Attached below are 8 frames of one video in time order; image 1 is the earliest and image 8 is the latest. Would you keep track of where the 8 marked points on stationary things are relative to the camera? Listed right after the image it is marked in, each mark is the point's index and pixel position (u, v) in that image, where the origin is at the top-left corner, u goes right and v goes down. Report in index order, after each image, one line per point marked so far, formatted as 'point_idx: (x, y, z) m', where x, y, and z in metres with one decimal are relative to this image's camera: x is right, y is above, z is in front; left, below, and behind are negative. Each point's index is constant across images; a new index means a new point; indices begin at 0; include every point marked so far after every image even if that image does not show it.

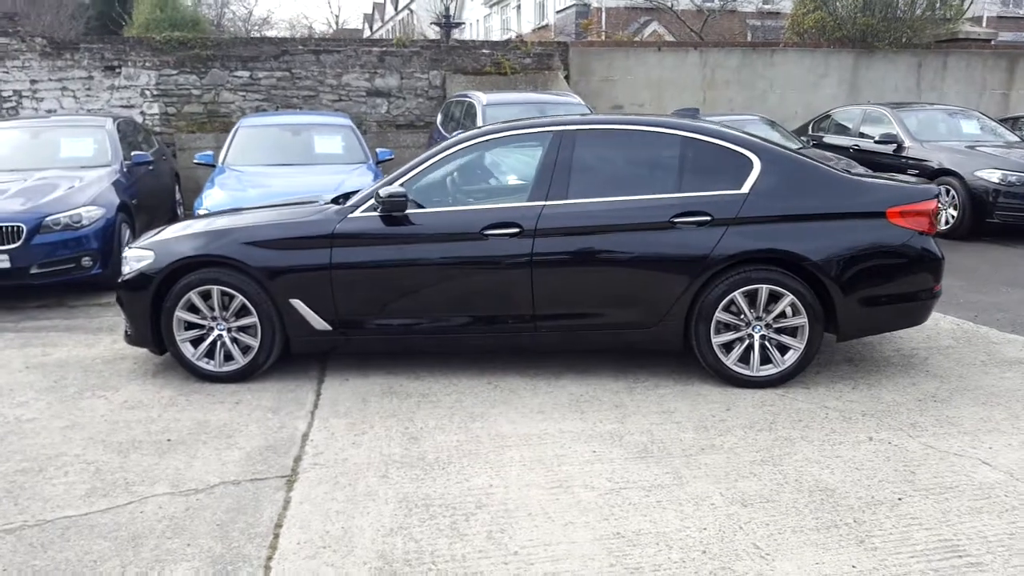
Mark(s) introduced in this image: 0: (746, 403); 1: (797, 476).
0: (+1.5, -0.7, +4.9) m
1: (+1.4, -1.0, +3.9) m
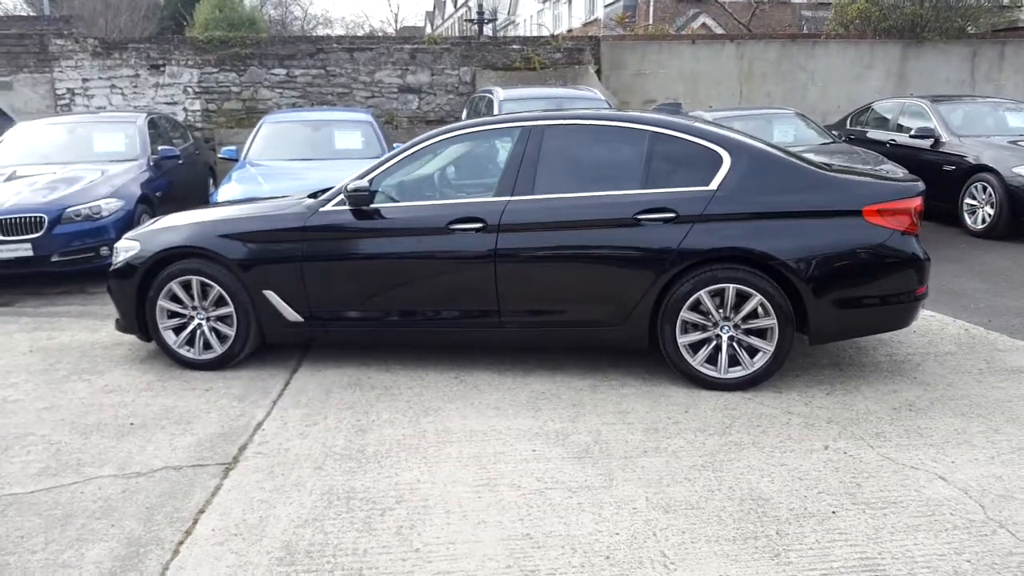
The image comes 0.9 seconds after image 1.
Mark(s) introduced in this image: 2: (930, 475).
0: (+1.2, -0.7, +4.8) m
1: (+1.1, -1.0, +3.8) m
2: (+2.1, -0.9, +3.8) m
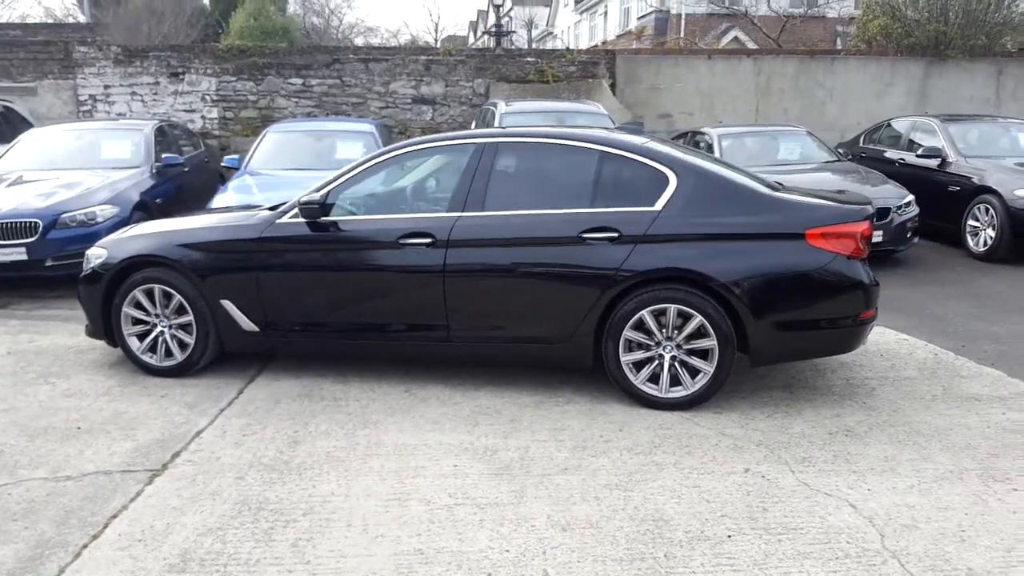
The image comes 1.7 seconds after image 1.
0: (+0.8, -0.9, +4.8) m
1: (+0.6, -1.1, +3.8) m
2: (+1.6, -1.1, +3.8) m
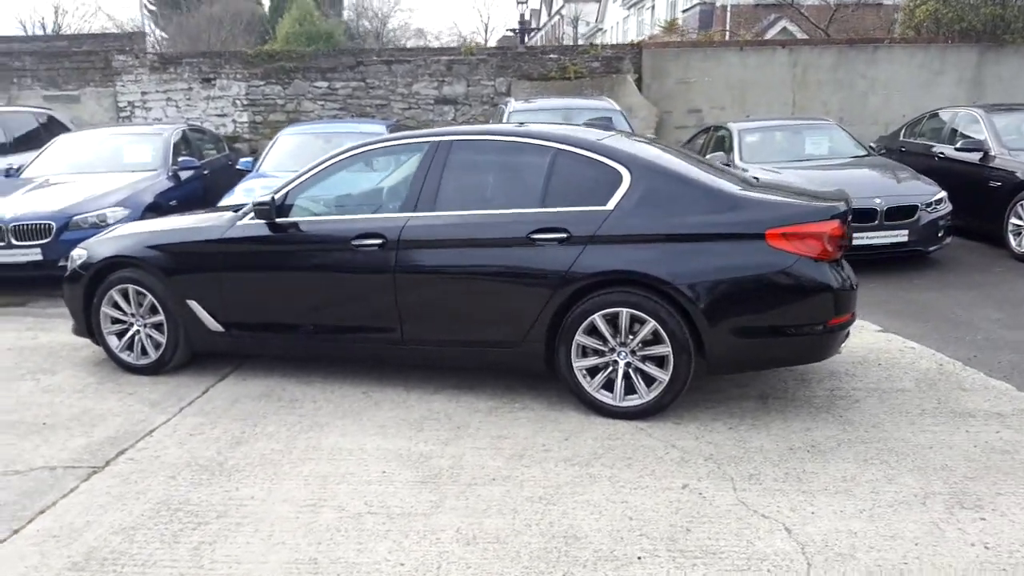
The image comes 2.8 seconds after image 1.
0: (+0.5, -0.9, +4.6) m
1: (+0.2, -1.1, +3.6) m
2: (+1.2, -1.1, +3.5) m
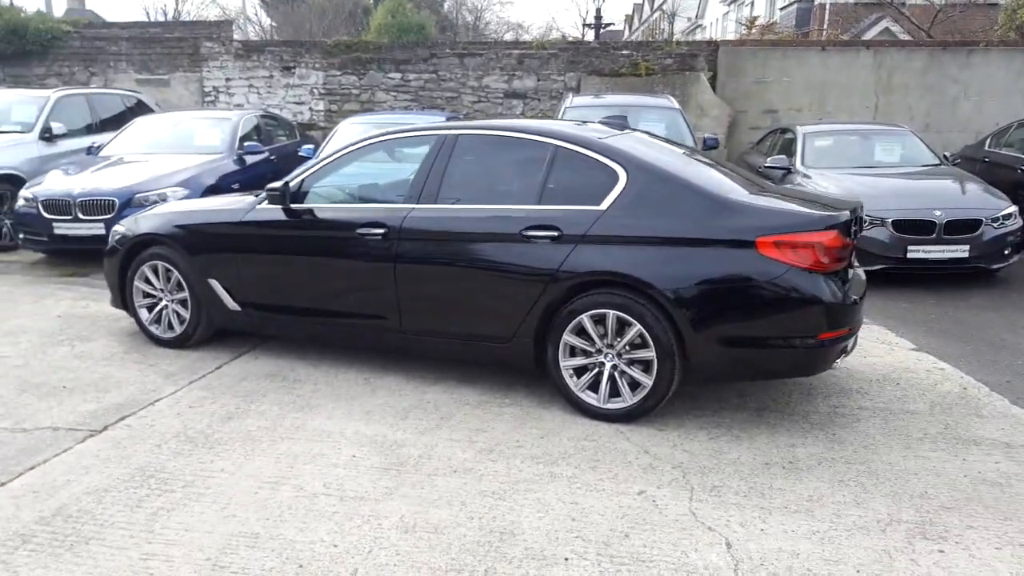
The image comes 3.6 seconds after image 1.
0: (+0.3, -0.9, +4.5) m
1: (-0.1, -1.1, +3.6) m
2: (+0.9, -1.1, +3.4) m
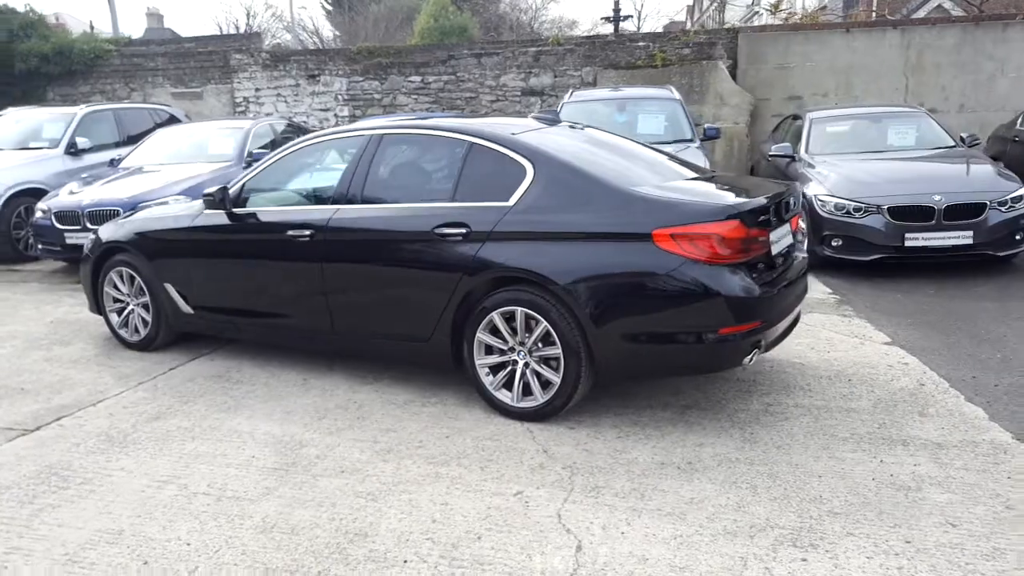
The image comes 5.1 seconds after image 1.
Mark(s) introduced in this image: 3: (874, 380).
0: (-0.2, -0.9, +4.4) m
1: (-0.7, -1.1, +3.5) m
2: (+0.2, -1.1, +3.3) m
3: (+2.4, -0.6, +5.1) m
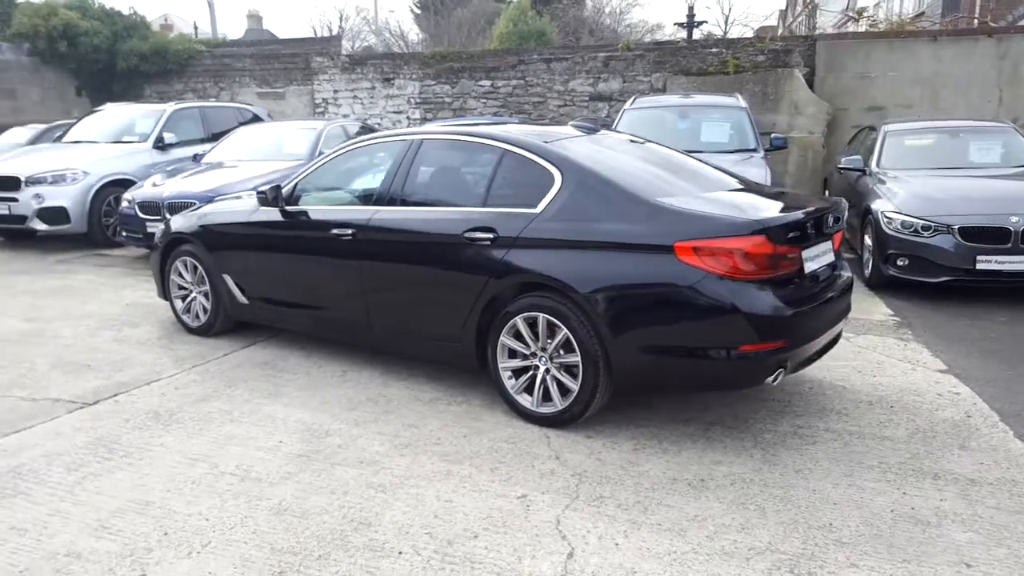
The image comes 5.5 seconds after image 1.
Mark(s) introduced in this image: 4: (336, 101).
0: (-0.1, -0.9, +4.5) m
1: (-0.7, -1.1, +3.7) m
2: (+0.2, -1.1, +3.3) m
3: (+2.6, -0.8, +4.9) m
4: (-3.7, +3.9, +15.9) m
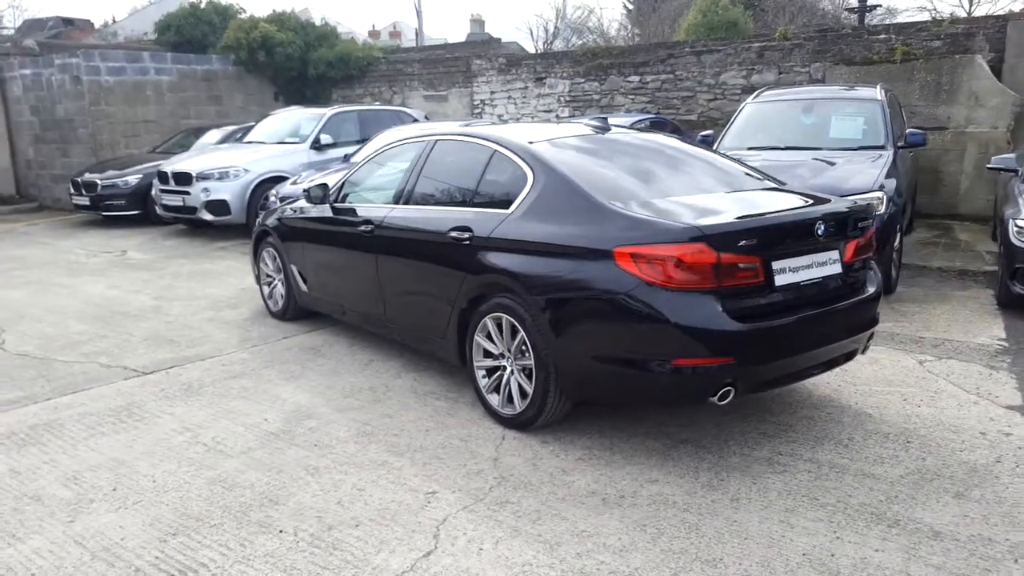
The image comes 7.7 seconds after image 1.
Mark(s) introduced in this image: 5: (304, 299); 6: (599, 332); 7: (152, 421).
0: (-0.4, -0.9, +4.6) m
1: (-1.2, -1.0, +3.9) m
2: (-0.4, -1.1, +3.3) m
3: (+2.4, -0.9, +4.2) m
4: (-0.4, +4.1, +16.5) m
5: (-1.9, -0.1, +6.9) m
6: (+0.5, -0.2, +3.9) m
7: (-2.3, -0.9, +4.9) m
